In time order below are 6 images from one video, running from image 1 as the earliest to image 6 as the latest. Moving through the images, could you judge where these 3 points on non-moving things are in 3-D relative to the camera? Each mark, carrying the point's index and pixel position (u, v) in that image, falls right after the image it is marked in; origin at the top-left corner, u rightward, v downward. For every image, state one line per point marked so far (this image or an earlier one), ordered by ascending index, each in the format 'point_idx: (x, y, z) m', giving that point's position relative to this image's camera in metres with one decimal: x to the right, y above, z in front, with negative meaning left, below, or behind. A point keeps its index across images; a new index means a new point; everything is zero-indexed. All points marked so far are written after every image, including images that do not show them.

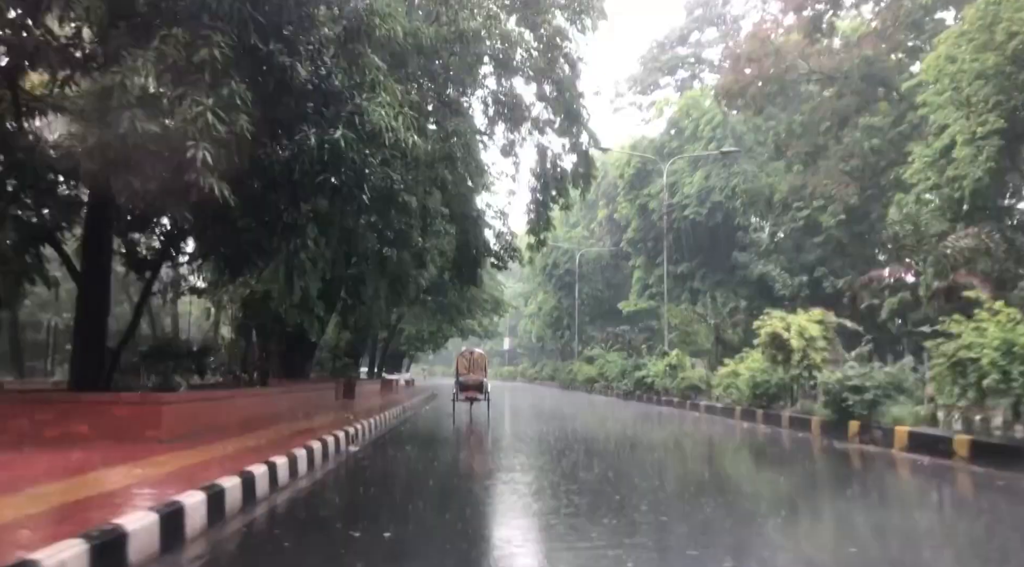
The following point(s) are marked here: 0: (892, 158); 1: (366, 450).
0: (+8.9, +2.9, +17.3) m
1: (-2.6, -3.0, +13.6) m
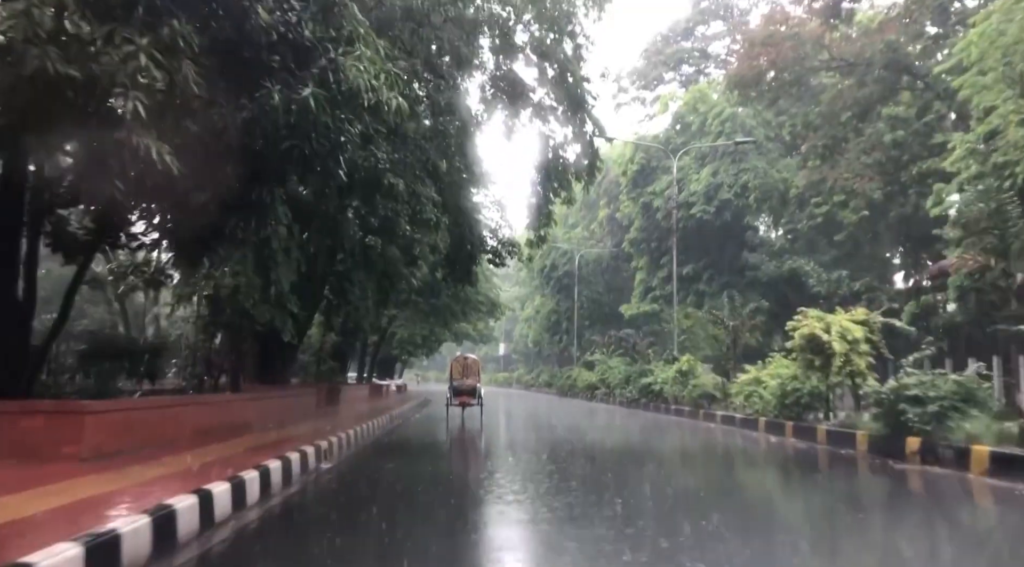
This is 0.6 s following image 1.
0: (+8.9, +2.9, +16.2) m
1: (-2.7, -2.9, +12.4) m
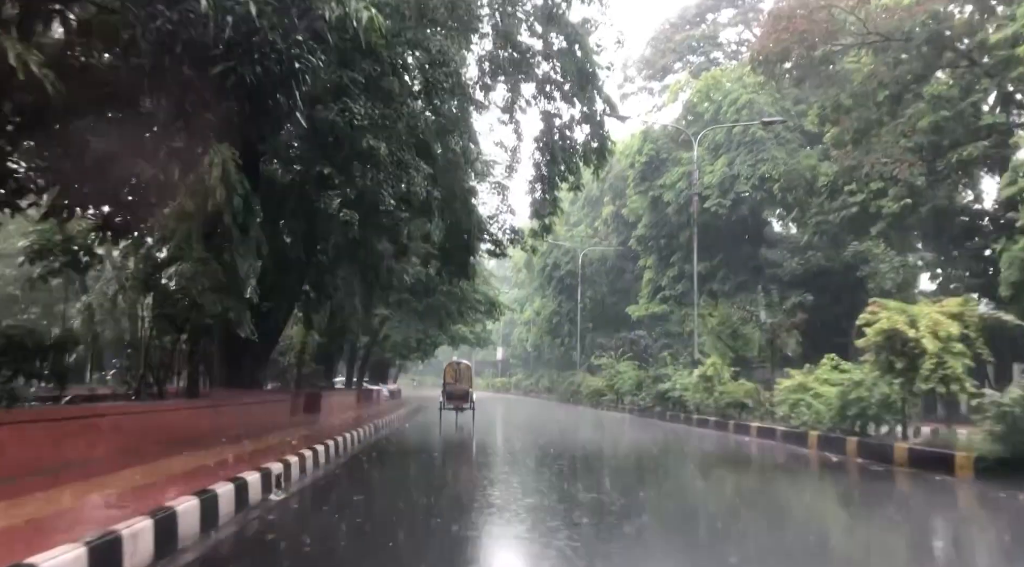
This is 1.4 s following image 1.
0: (+8.9, +3.0, +14.7) m
1: (-2.6, -2.8, +10.7) m
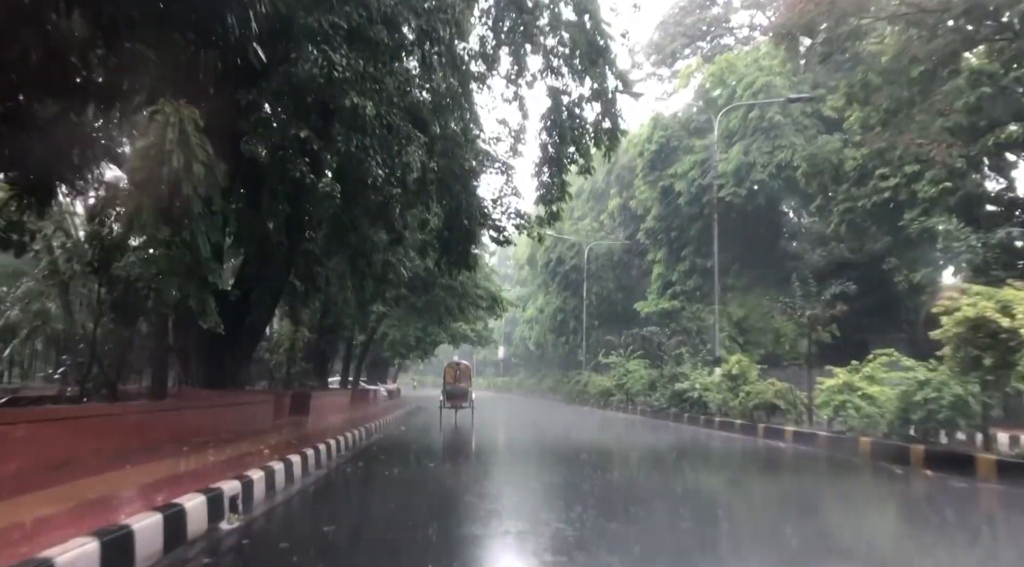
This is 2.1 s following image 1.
0: (+9.0, +3.1, +13.6) m
1: (-2.6, -2.6, +9.6) m
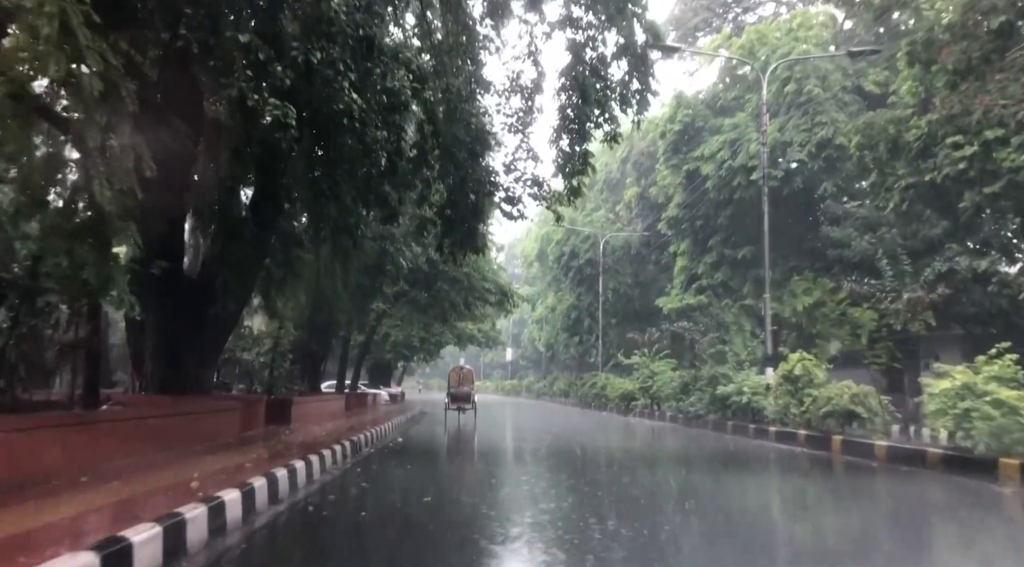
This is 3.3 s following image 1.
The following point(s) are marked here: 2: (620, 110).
0: (+9.2, +3.4, +11.6) m
1: (-2.3, -2.4, +7.8) m
2: (+1.6, +2.7, +11.2) m
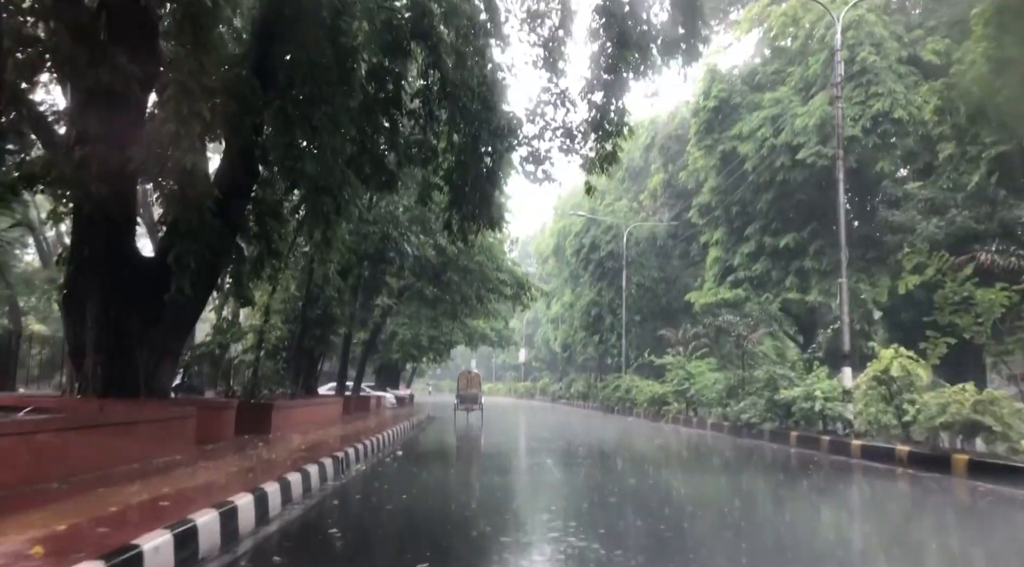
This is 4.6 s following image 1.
0: (+9.5, +3.6, +9.7) m
1: (-2.1, -2.2, +6.0) m
2: (+1.9, +2.9, +9.4) m
